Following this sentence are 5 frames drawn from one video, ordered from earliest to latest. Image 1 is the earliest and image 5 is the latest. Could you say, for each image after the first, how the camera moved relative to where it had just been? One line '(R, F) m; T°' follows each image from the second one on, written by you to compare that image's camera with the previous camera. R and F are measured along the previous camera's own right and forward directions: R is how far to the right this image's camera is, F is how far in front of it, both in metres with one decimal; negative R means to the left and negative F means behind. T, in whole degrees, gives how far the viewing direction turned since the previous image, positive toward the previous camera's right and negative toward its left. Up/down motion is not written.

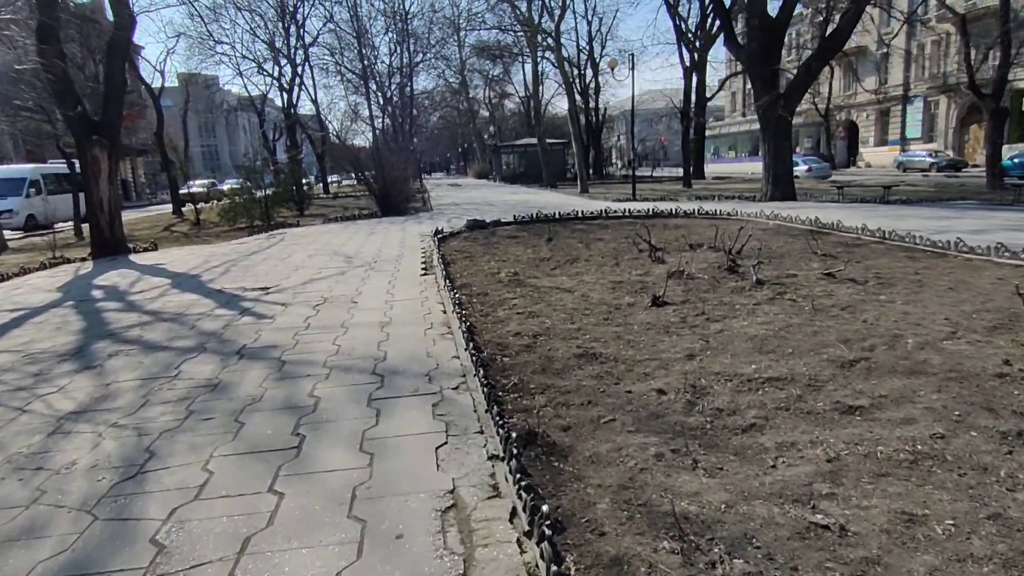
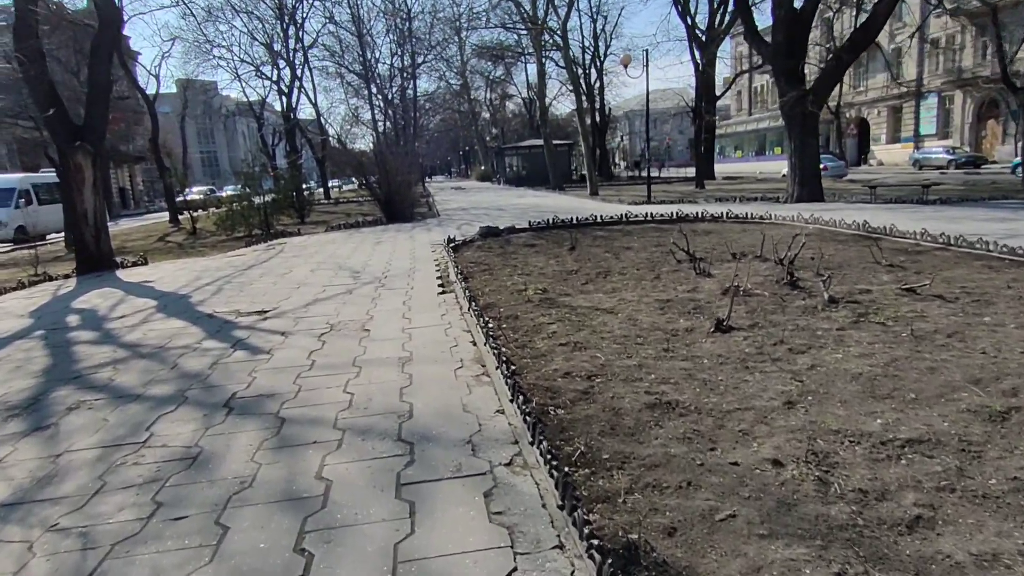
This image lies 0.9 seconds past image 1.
(-0.3, +0.8) m; 0°
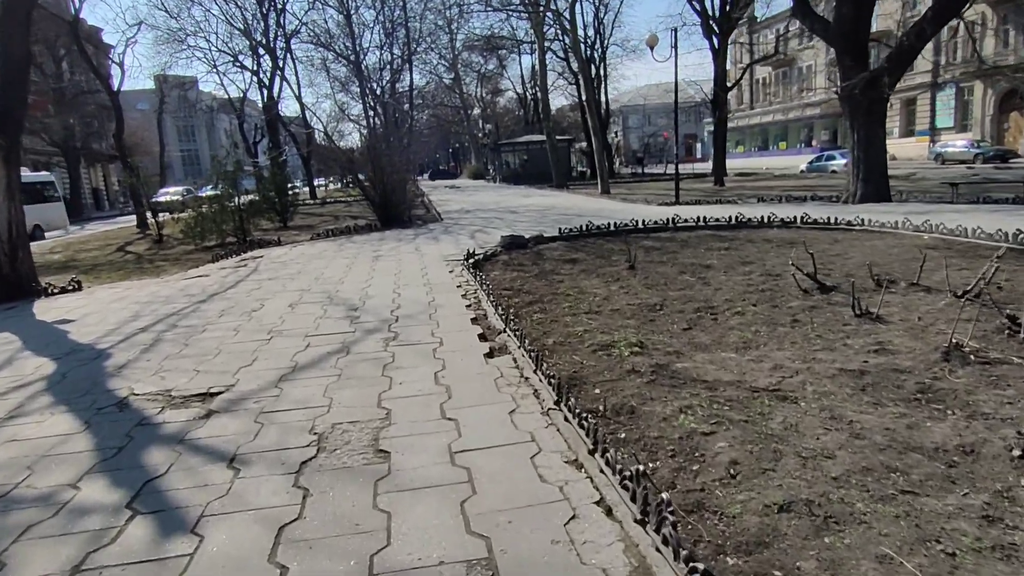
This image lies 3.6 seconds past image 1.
(-0.6, +2.2) m; +1°
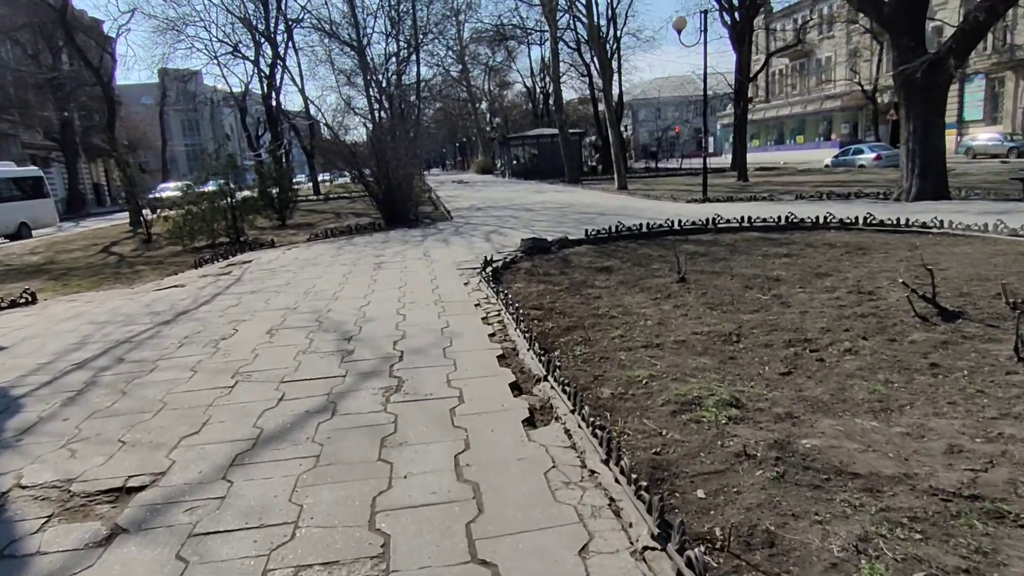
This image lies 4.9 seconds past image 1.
(-0.2, +1.2) m; -1°
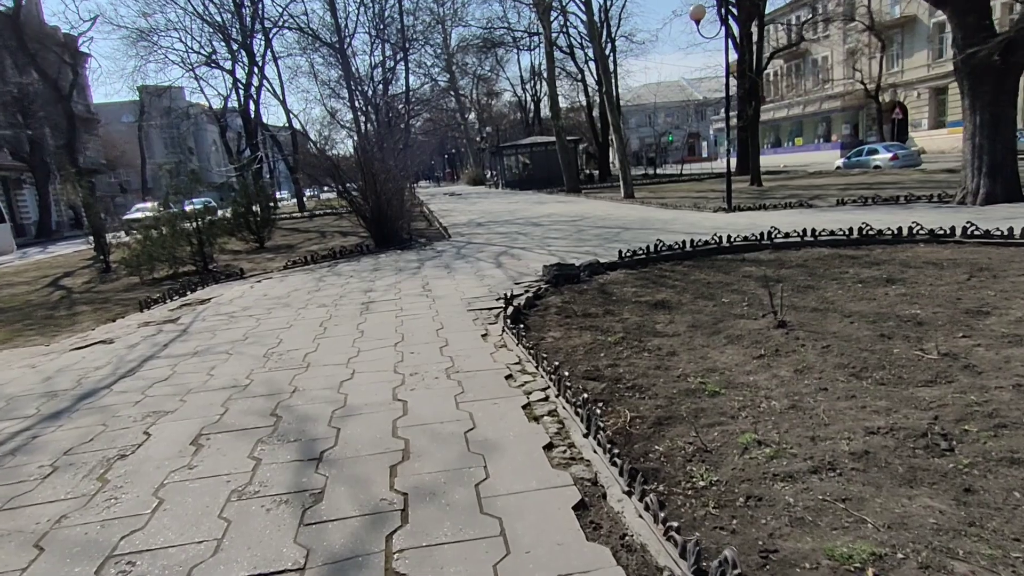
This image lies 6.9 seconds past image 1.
(-0.3, +1.7) m; +1°
